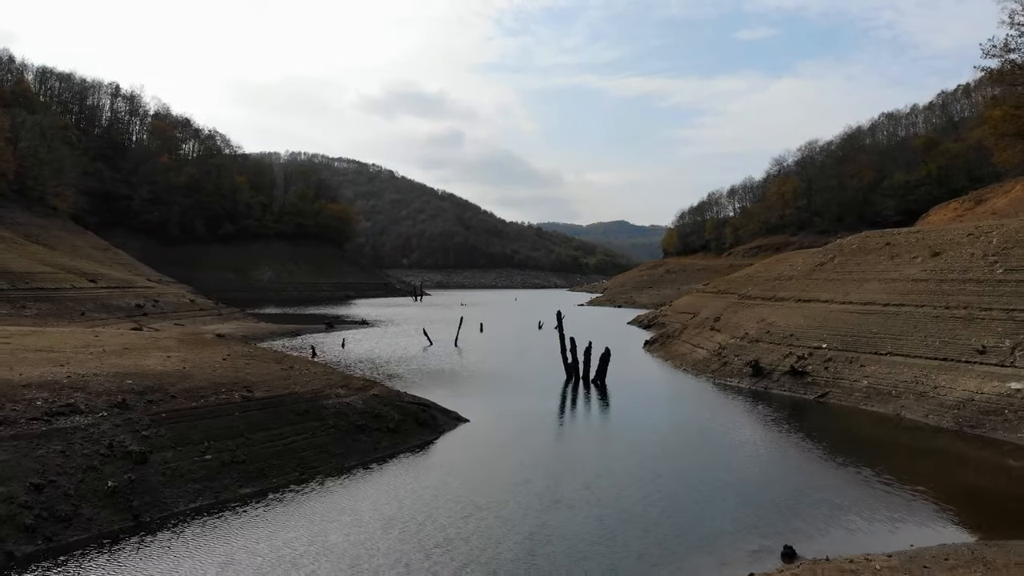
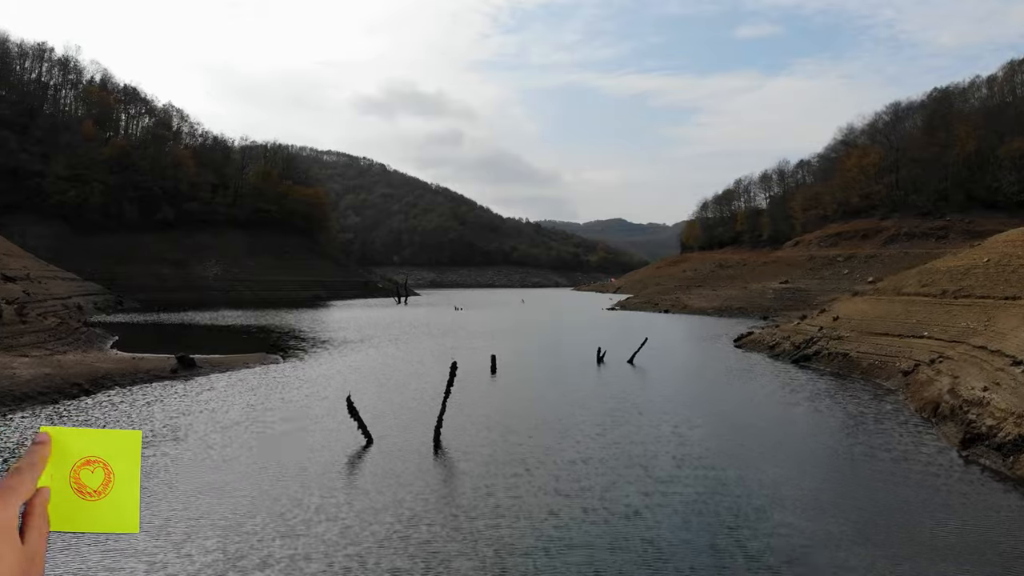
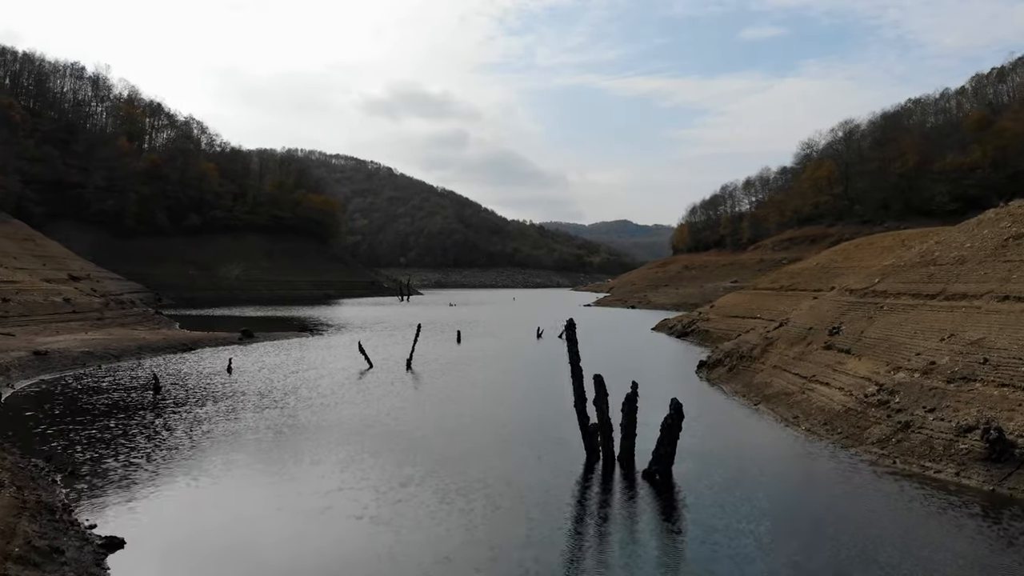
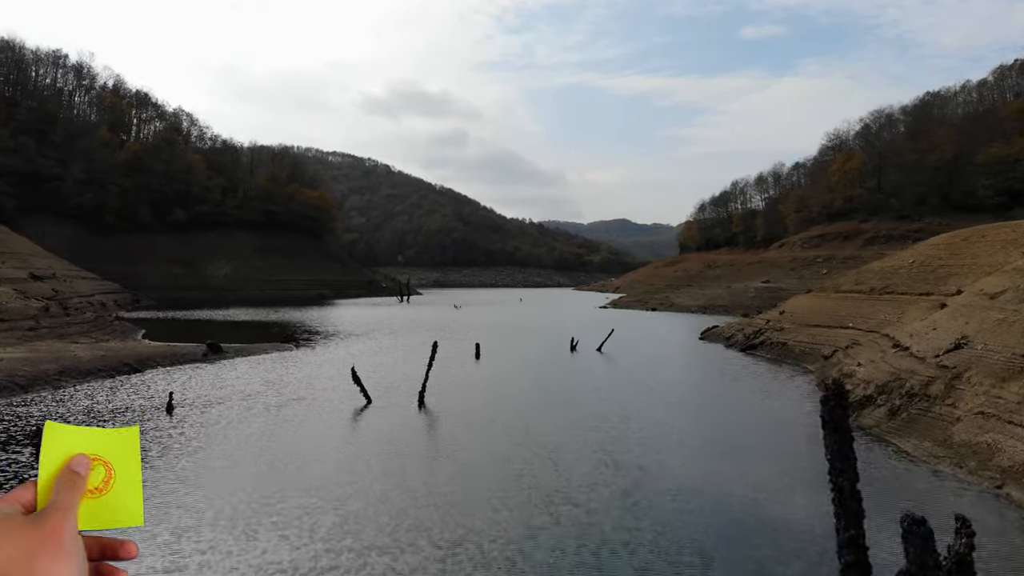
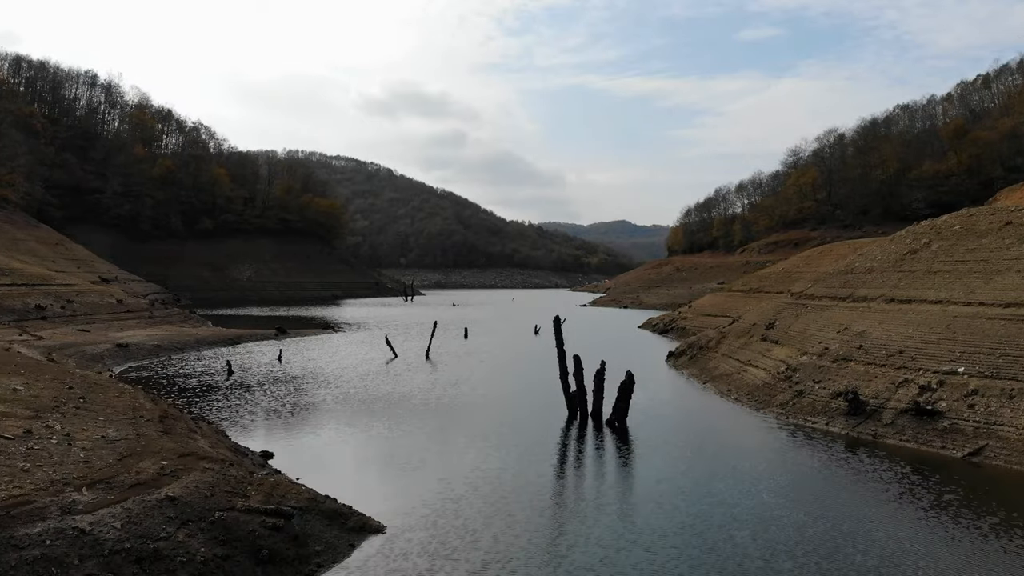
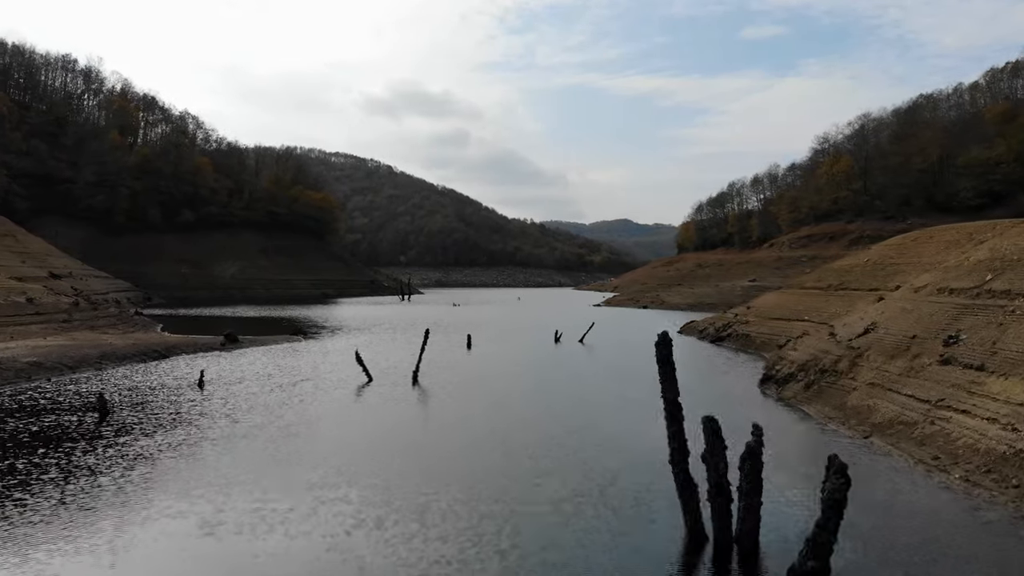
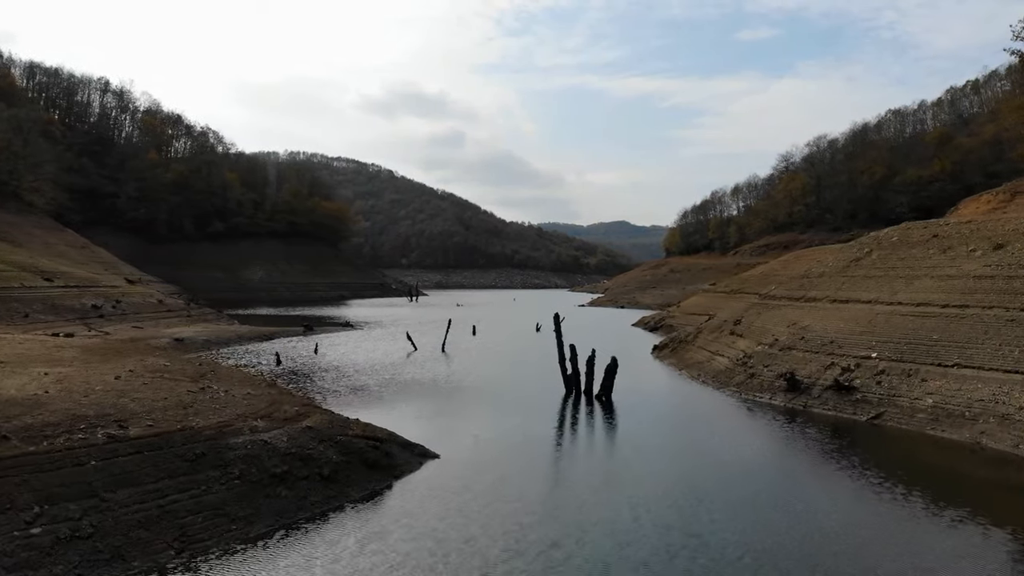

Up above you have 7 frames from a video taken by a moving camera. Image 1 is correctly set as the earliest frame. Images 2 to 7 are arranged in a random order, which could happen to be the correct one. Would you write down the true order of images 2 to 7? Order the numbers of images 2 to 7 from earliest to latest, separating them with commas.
7, 5, 3, 6, 4, 2
